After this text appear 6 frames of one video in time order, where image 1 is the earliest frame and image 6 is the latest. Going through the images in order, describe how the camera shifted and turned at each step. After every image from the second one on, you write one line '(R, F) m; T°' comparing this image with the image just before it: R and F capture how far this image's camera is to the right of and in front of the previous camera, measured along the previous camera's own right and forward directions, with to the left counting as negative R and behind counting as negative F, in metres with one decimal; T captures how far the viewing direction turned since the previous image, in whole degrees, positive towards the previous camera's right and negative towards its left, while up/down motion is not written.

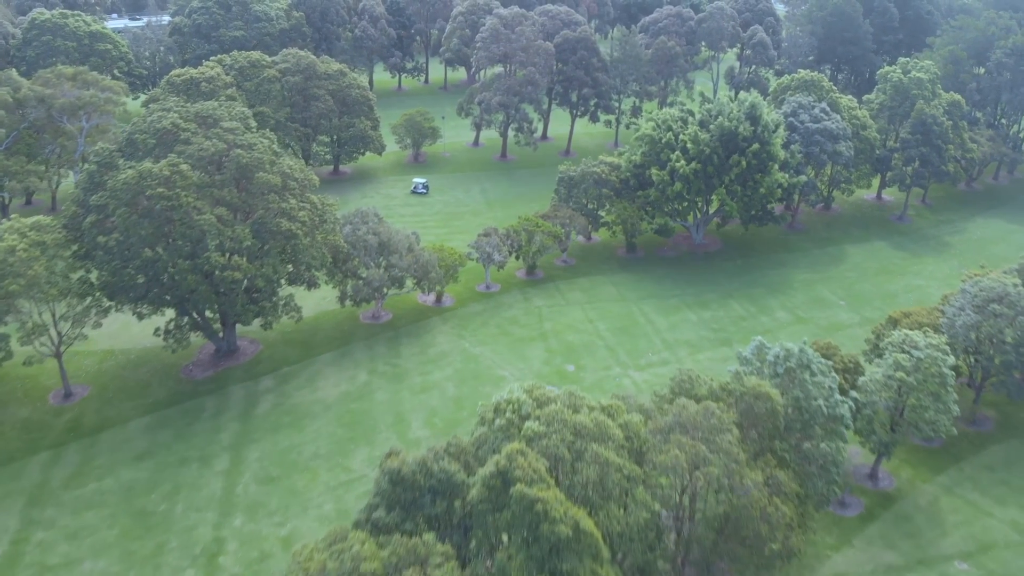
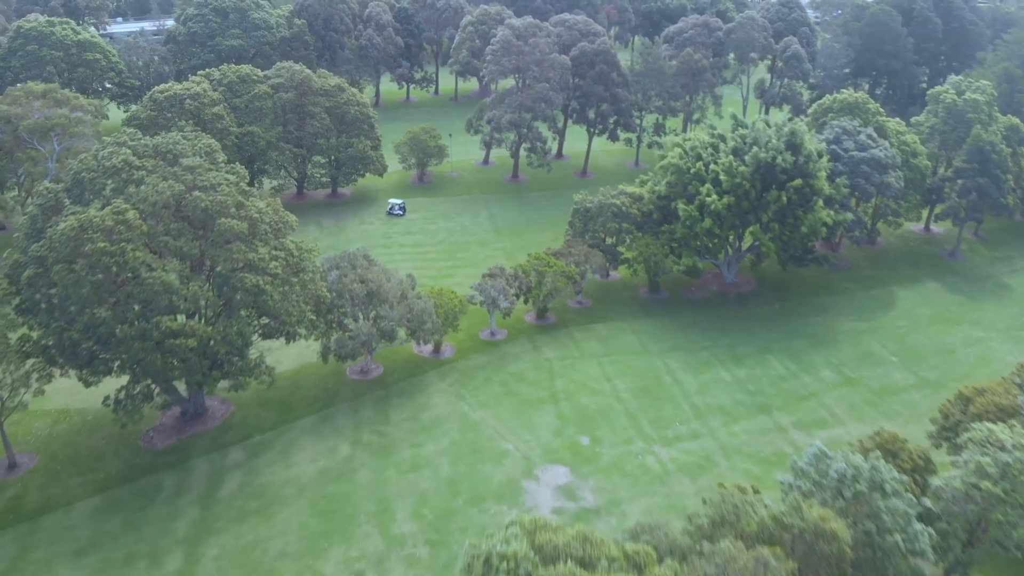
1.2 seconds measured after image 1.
(+0.4, +4.6) m; -1°
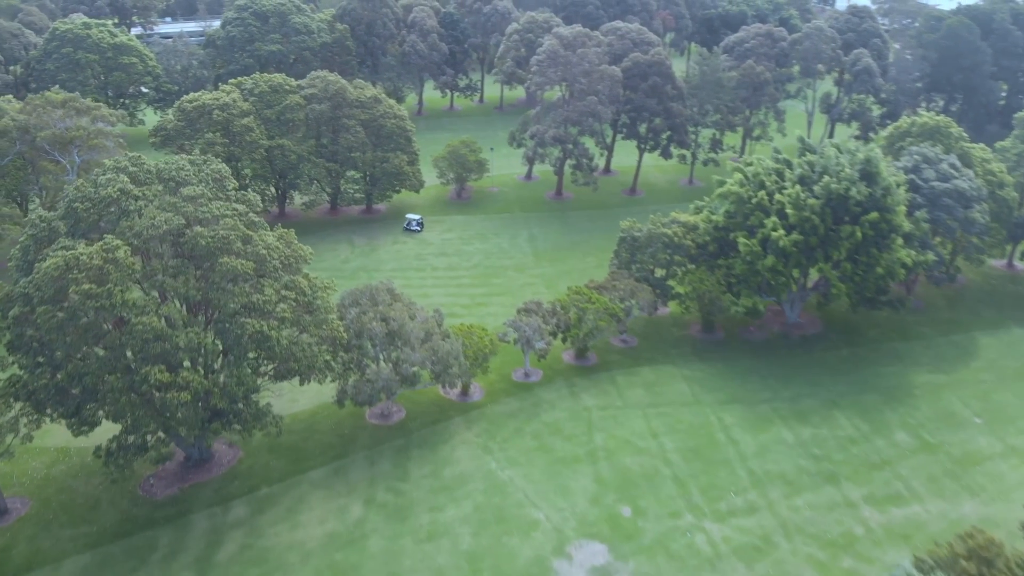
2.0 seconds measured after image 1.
(+0.3, +3.3) m; -3°
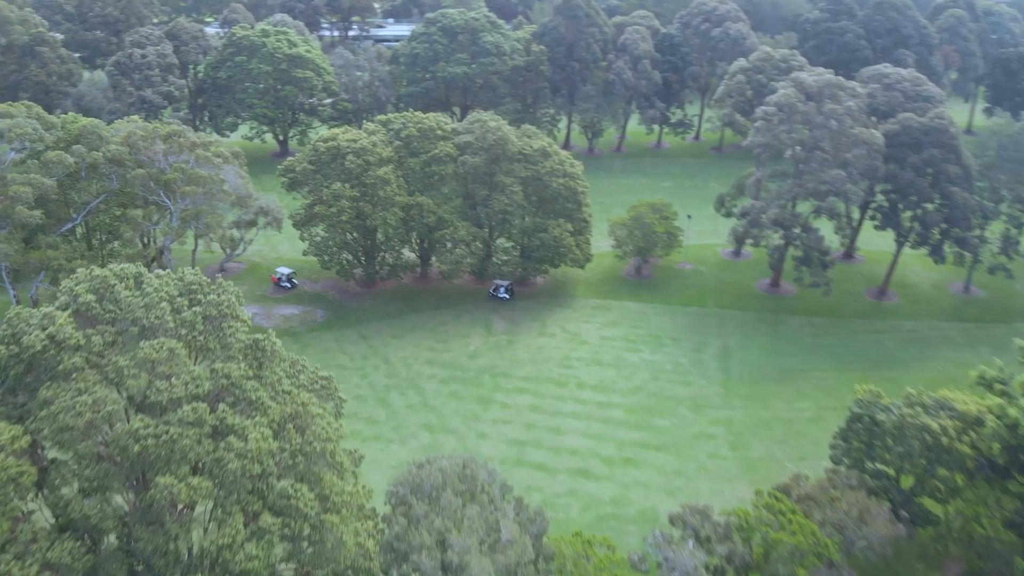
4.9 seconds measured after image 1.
(+1.0, +11.1) m; -14°
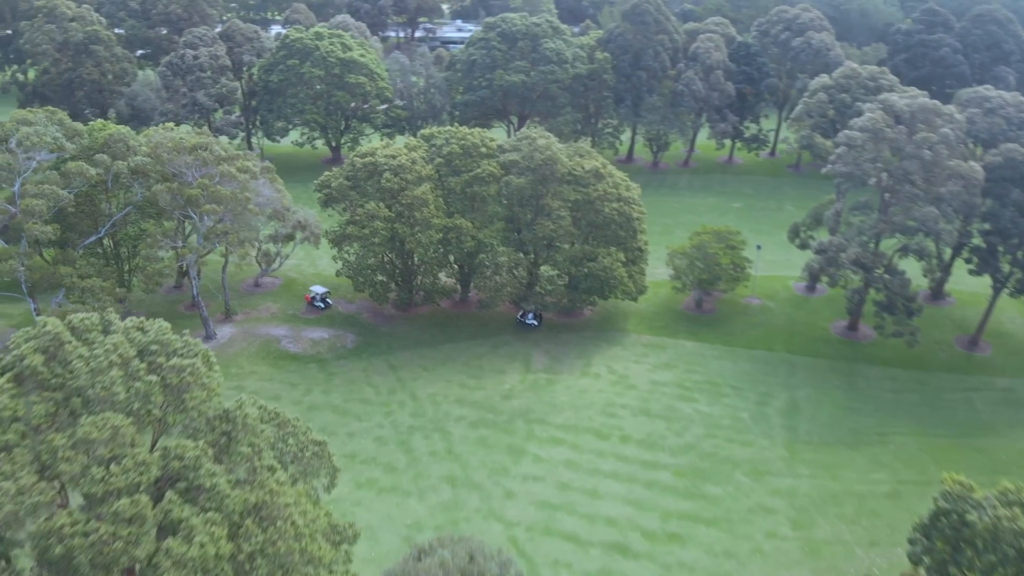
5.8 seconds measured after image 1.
(+0.9, +3.1) m; -5°
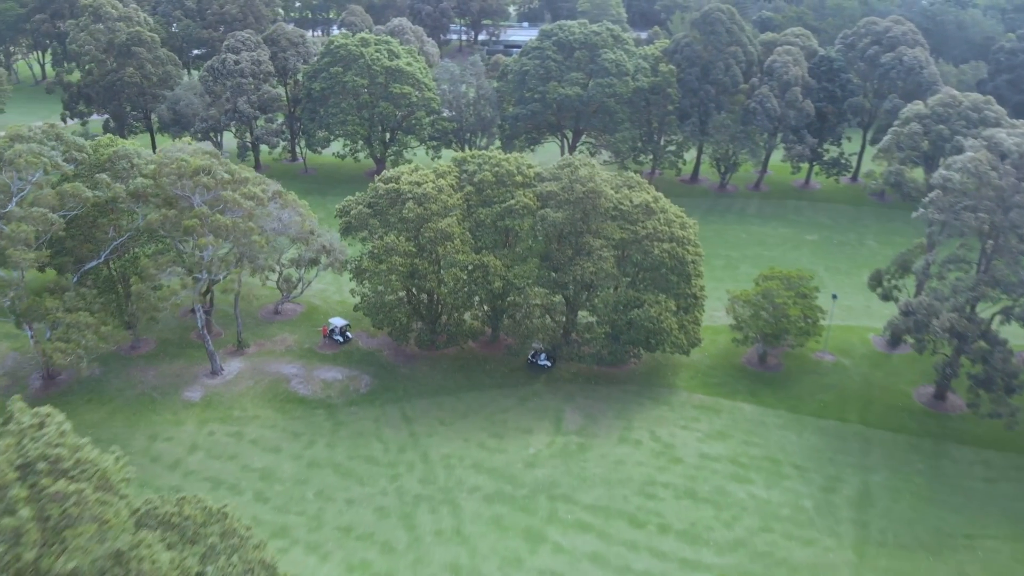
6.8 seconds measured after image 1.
(+1.2, +4.0) m; -5°
